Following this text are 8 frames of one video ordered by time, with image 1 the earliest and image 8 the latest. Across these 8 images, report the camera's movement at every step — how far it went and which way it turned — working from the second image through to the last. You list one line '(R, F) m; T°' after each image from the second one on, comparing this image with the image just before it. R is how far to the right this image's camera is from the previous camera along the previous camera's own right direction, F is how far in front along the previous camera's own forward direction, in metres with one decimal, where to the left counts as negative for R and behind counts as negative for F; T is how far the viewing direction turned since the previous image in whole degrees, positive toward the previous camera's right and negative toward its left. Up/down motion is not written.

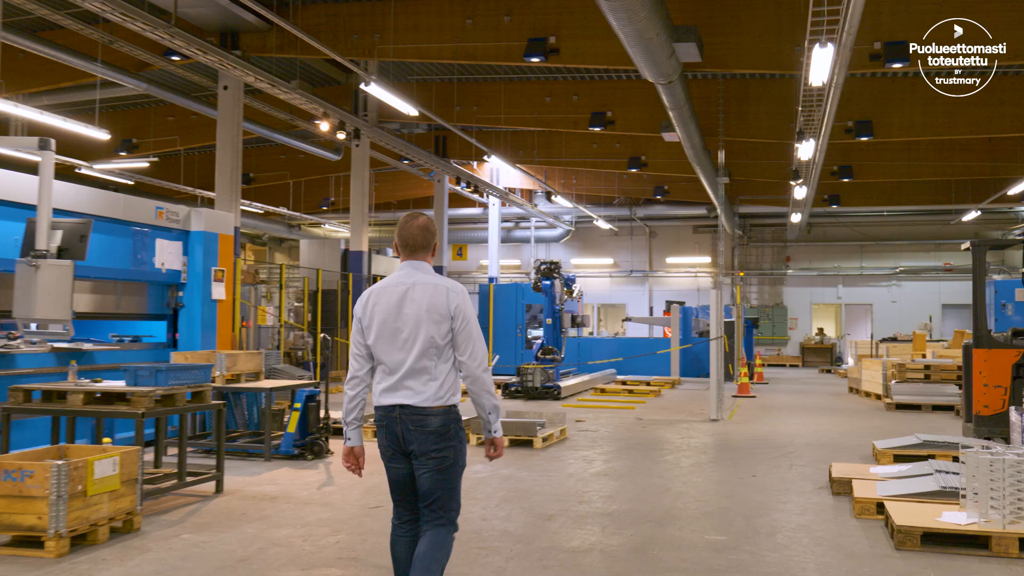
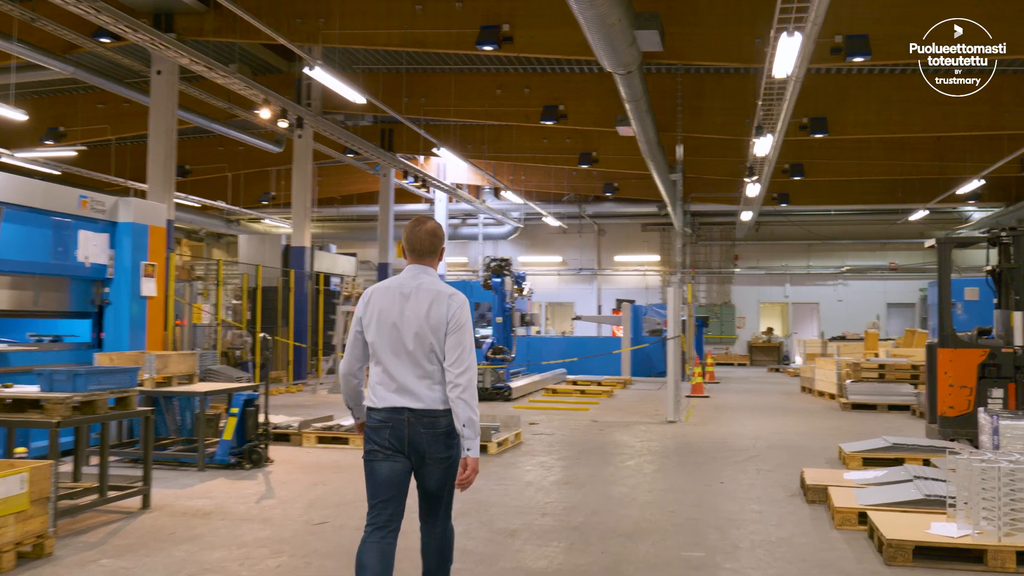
(-0.1, +0.4) m; +3°
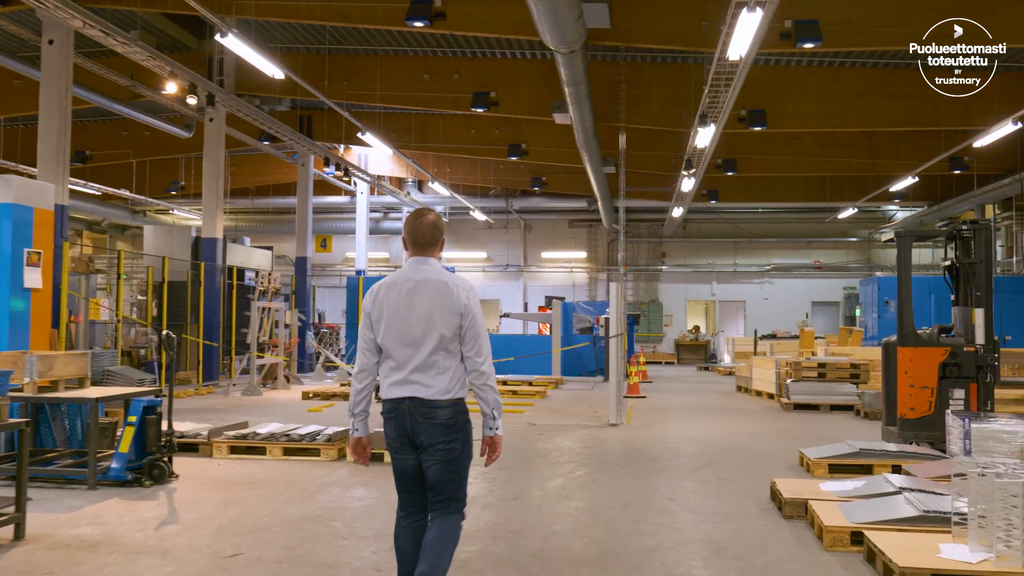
(-0.1, +0.7) m; +5°
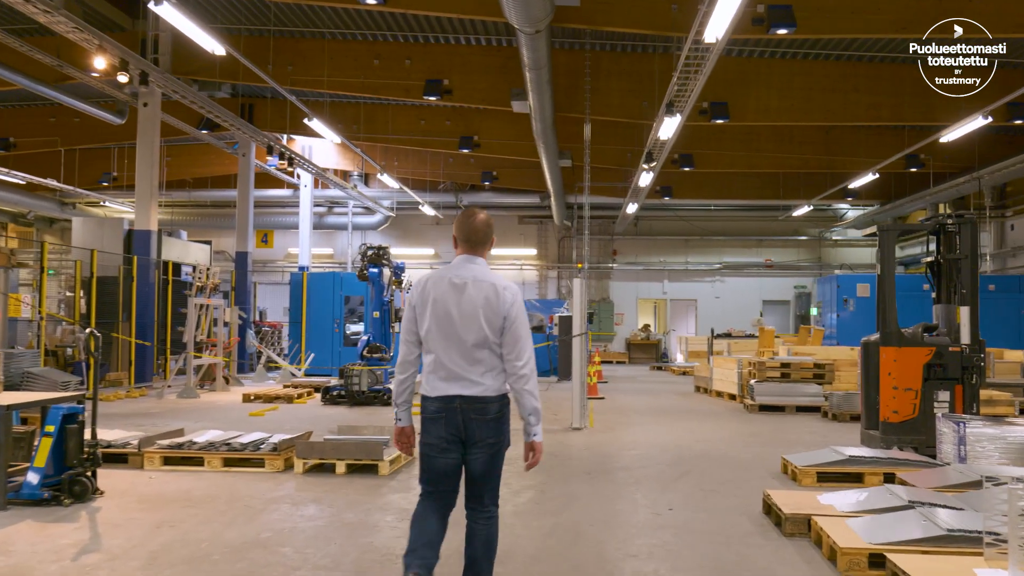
(-0.2, +0.6) m; +4°
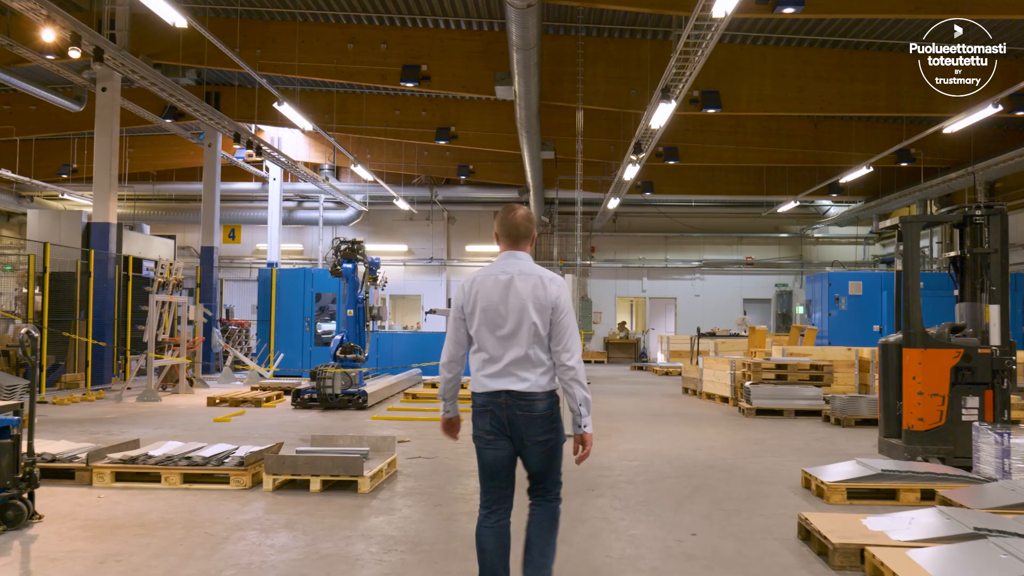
(-0.2, +0.6) m; +2°
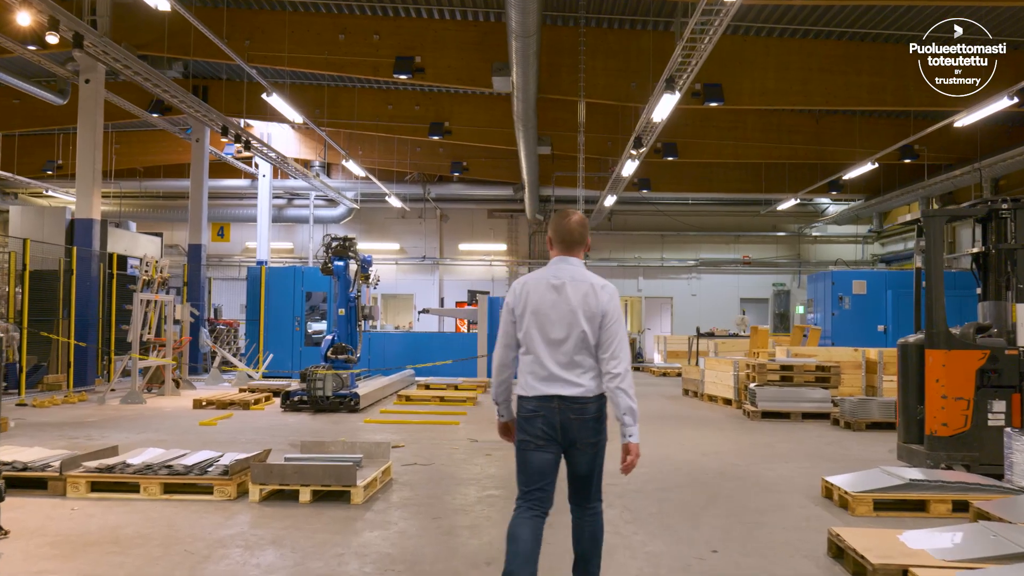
(-0.1, +0.4) m; +1°
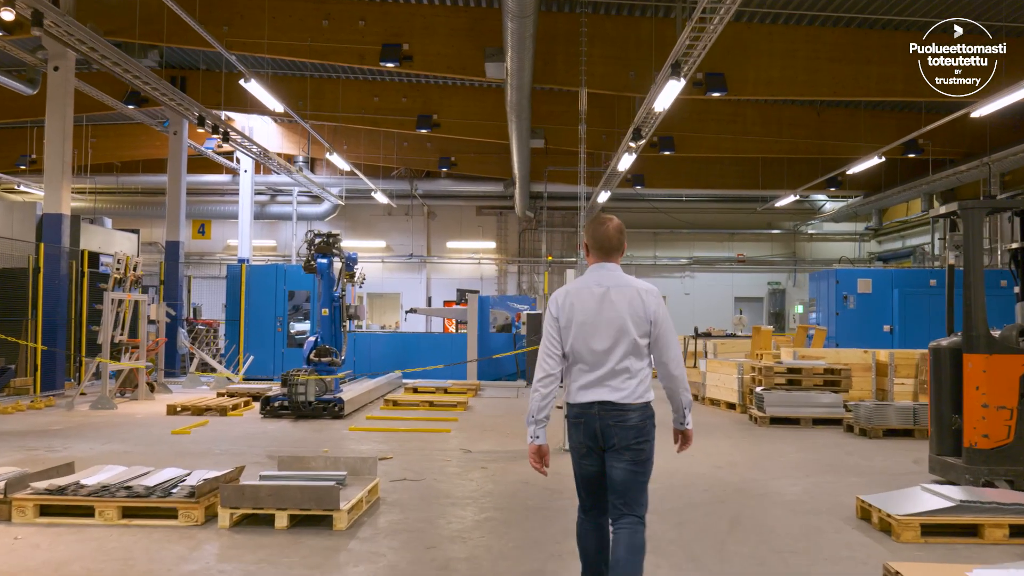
(-0.1, +0.6) m; +1°
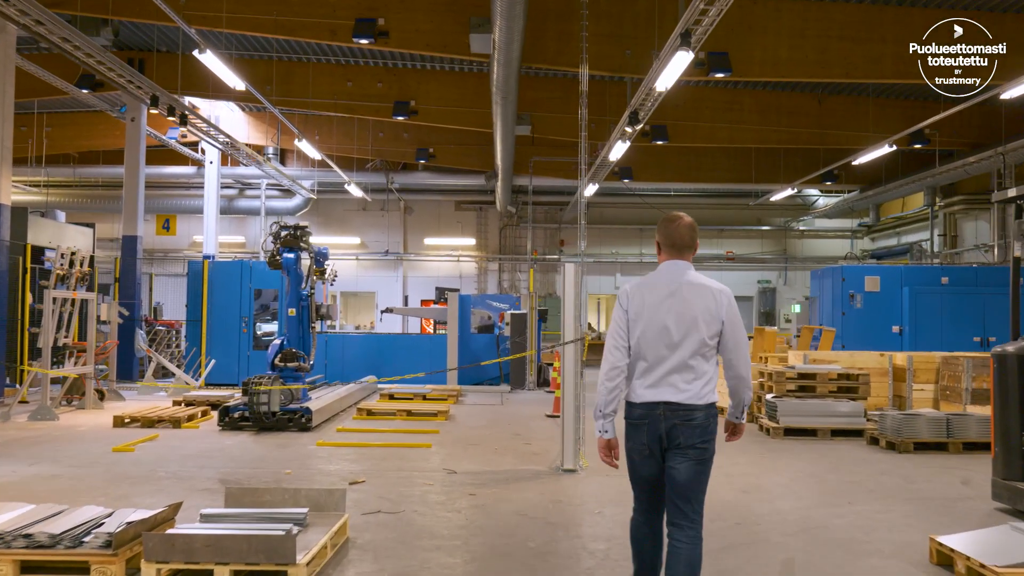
(-0.1, +1.0) m; +1°
